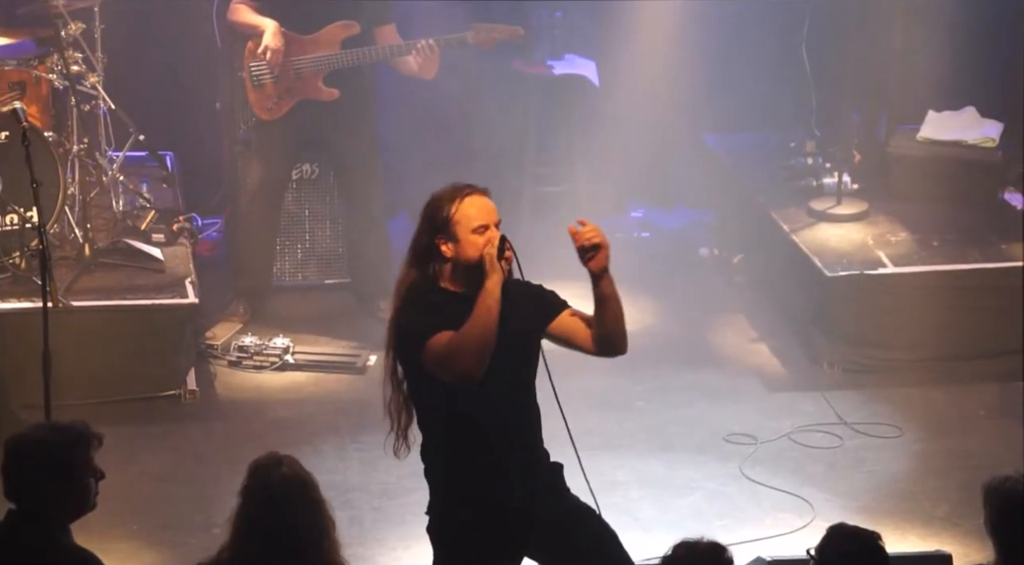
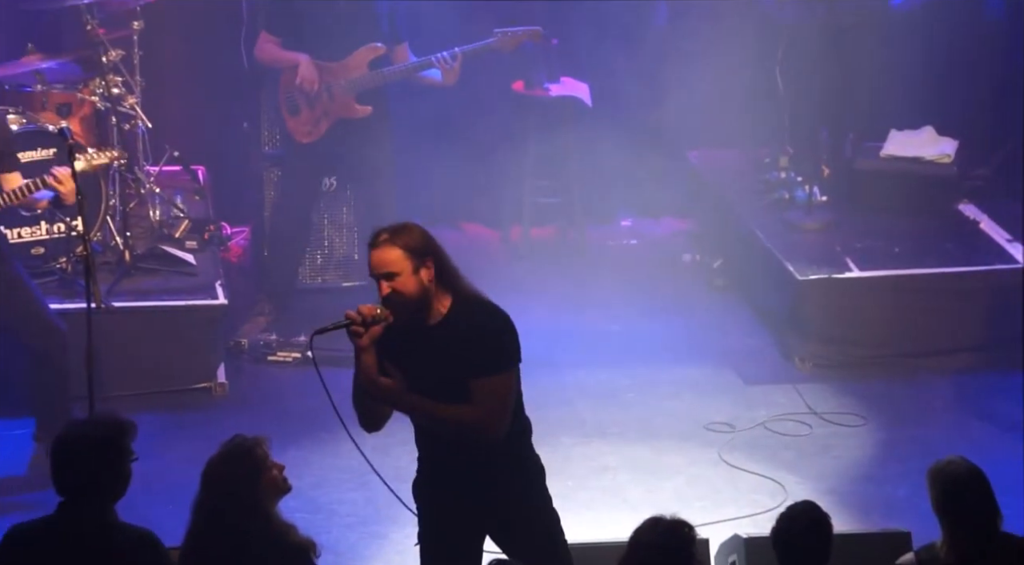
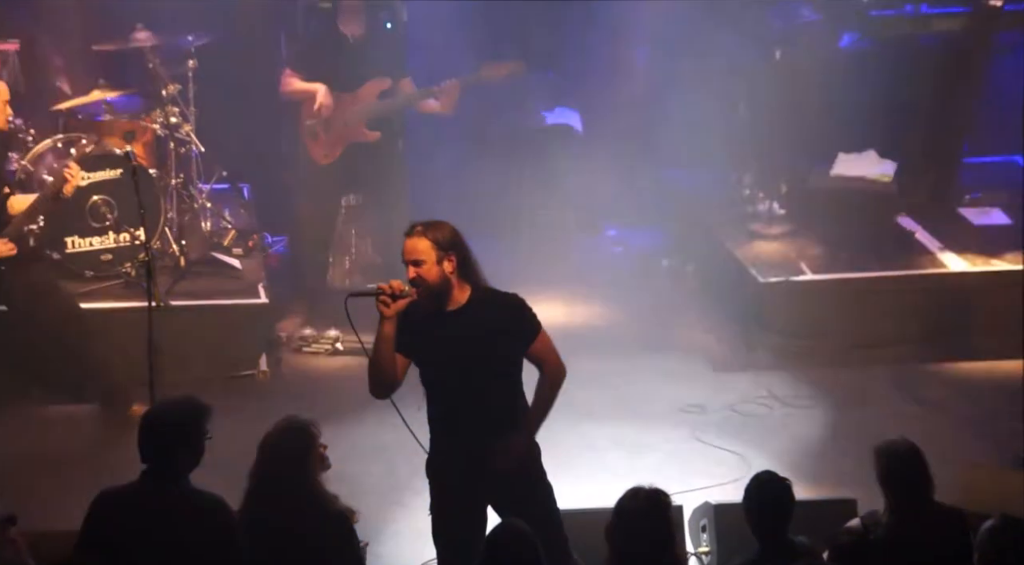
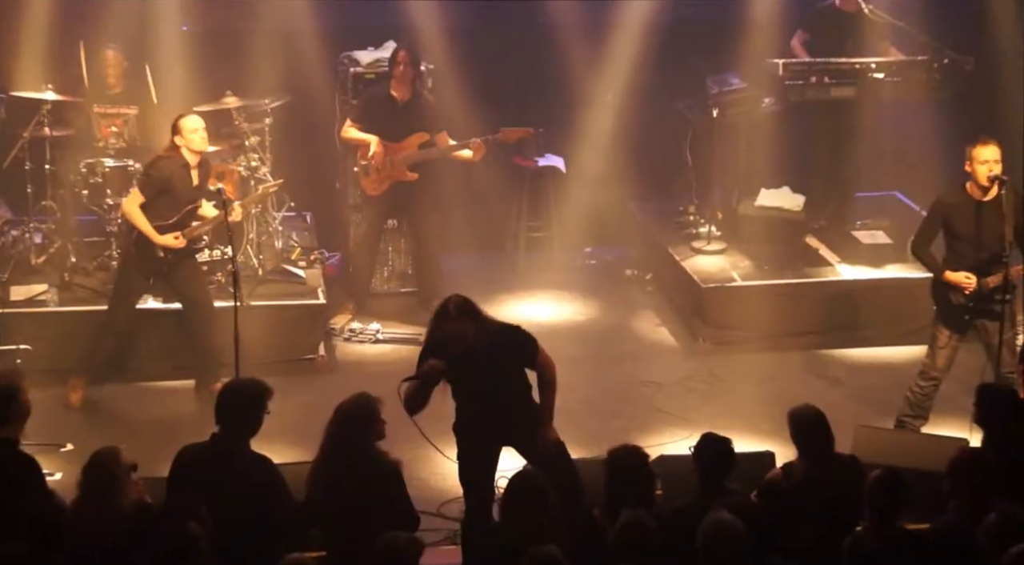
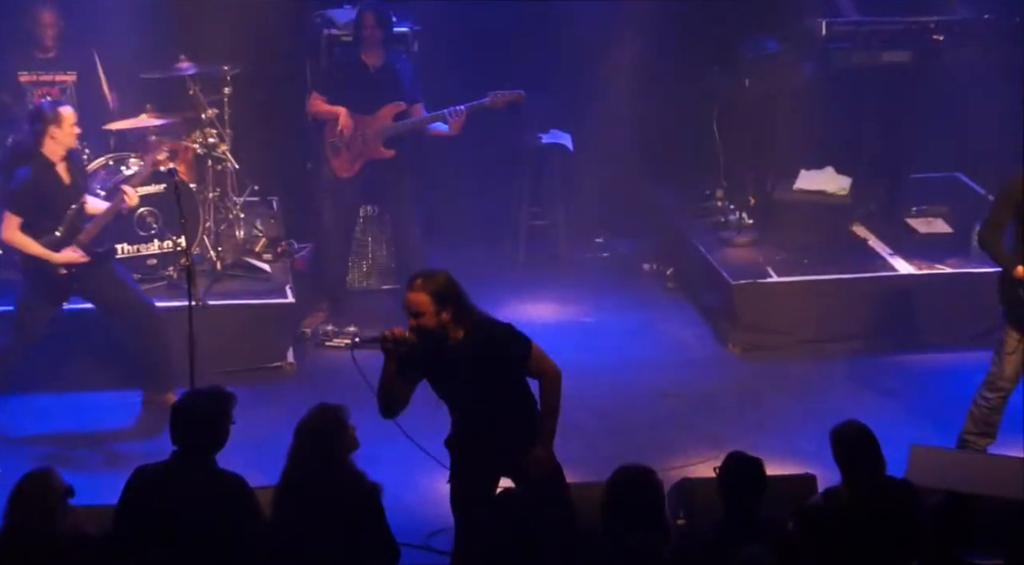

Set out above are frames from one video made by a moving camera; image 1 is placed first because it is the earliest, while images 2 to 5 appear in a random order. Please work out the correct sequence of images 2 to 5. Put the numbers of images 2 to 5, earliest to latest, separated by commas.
2, 3, 5, 4
